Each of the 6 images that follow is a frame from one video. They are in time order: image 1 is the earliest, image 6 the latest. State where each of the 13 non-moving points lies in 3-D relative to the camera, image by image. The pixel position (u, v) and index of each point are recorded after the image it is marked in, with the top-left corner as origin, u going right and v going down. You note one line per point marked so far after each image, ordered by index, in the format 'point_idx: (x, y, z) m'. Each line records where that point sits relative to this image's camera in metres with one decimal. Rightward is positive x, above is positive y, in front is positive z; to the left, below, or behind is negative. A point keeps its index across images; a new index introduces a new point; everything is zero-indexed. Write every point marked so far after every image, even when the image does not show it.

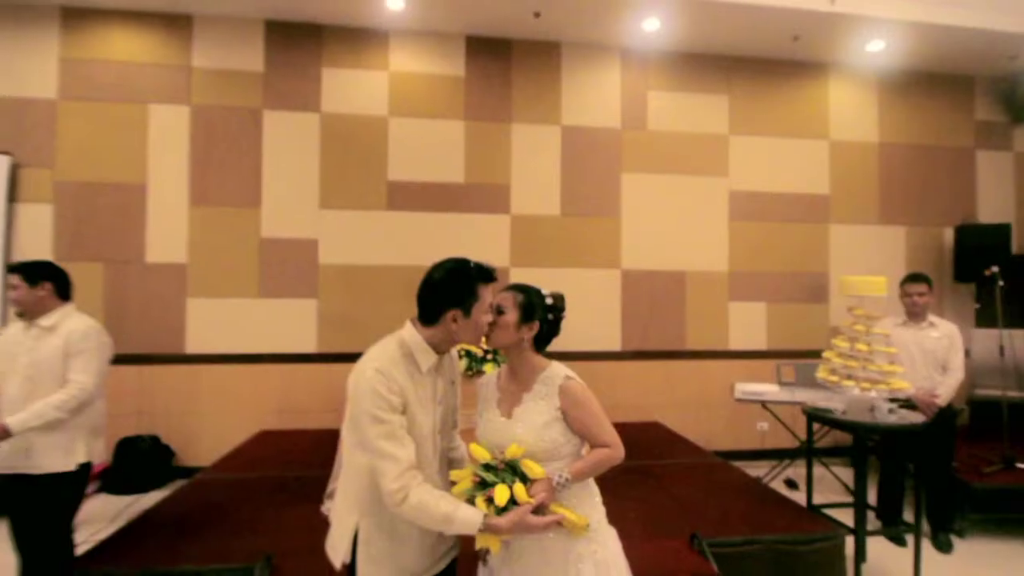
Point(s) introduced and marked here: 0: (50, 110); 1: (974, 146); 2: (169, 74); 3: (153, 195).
0: (-6.1, +2.3, +4.9) m
1: (+5.9, +1.8, +4.8) m
2: (-4.5, +2.8, +4.9) m
3: (-4.7, +1.2, +4.9) m
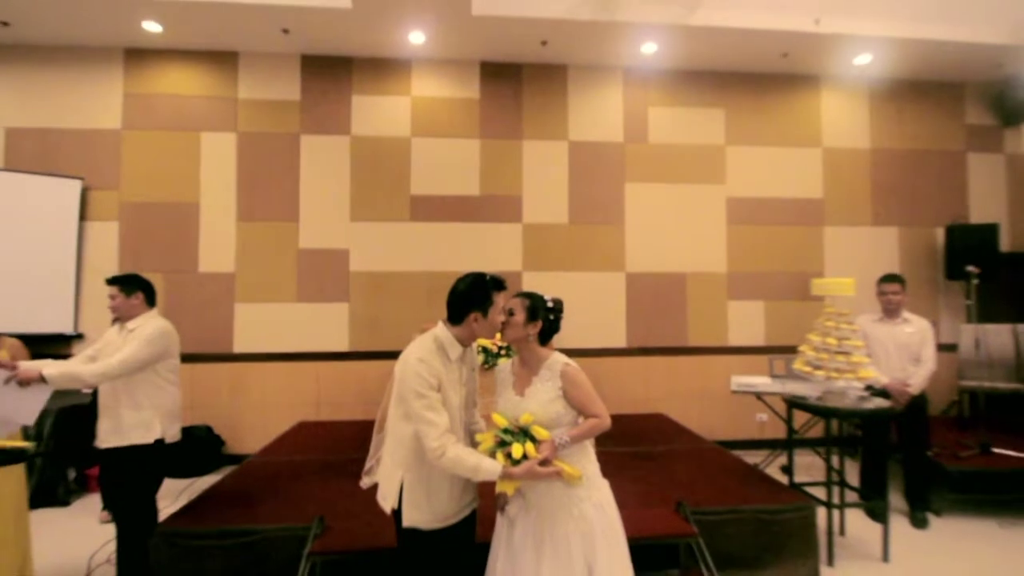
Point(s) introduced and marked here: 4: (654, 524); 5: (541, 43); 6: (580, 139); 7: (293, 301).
0: (-5.9, +2.2, +5.6) m
1: (+6.0, +1.8, +5.0) m
2: (-4.3, +2.7, +5.5) m
3: (-4.5, +1.1, +5.5) m
4: (+1.0, -1.7, +2.7) m
5: (+0.4, +3.1, +4.8) m
6: (+0.9, +2.1, +5.2) m
7: (-3.1, -0.2, +5.4) m
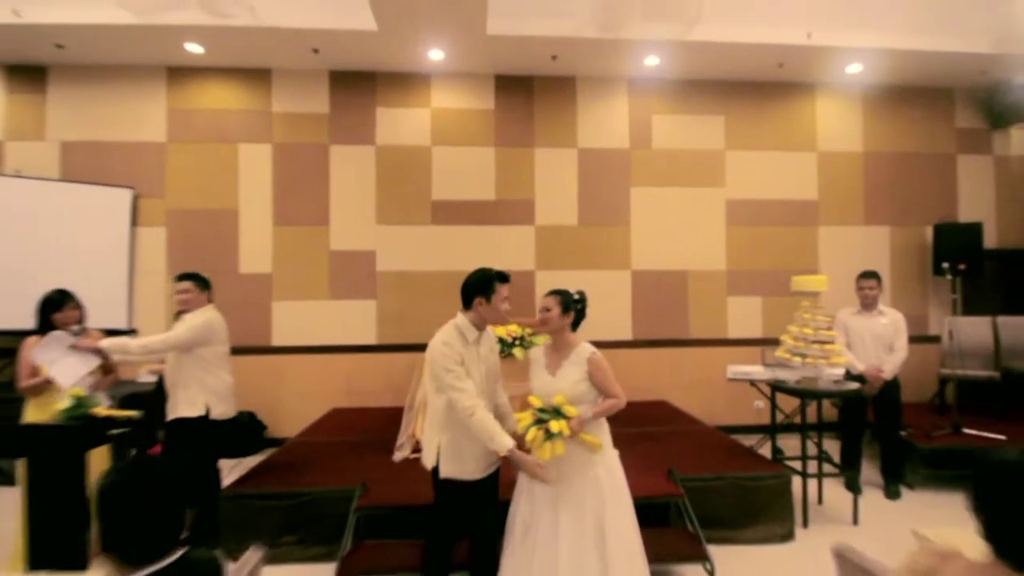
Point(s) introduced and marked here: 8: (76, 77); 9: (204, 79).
0: (-5.7, +2.2, +6.1) m
1: (+6.2, +1.9, +5.3) m
2: (-4.1, +2.7, +6.0) m
3: (-4.3, +1.1, +6.0) m
4: (+1.2, -1.7, +3.2) m
5: (+0.5, +3.2, +5.2) m
6: (+1.1, +2.1, +5.6) m
7: (-2.9, -0.2, +5.9) m
8: (-7.2, +3.5, +6.2) m
9: (-5.0, +3.4, +6.1) m
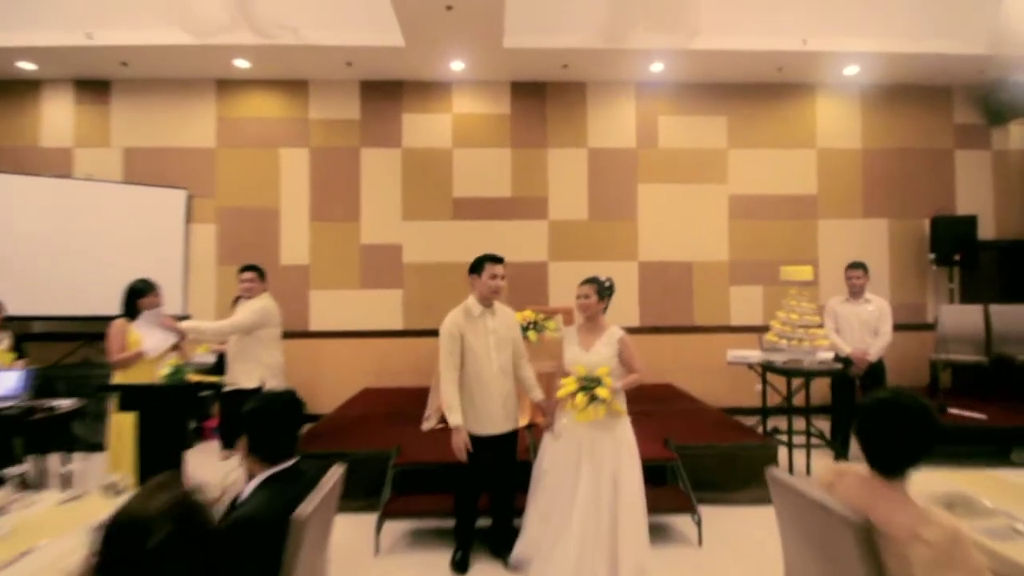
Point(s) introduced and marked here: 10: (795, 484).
0: (-5.4, +2.4, +6.8) m
1: (+6.4, +2.1, +5.5) m
2: (-3.9, +2.9, +6.6) m
3: (-4.0, +1.3, +6.7) m
4: (+1.3, -1.6, +3.7) m
5: (+0.8, +3.3, +5.6) m
6: (+1.4, +2.3, +6.0) m
7: (-2.7, 0.0, +6.5) m
8: (-6.9, +3.6, +6.9) m
9: (-4.7, +3.5, +6.7) m
10: (+1.3, -0.9, +1.8) m
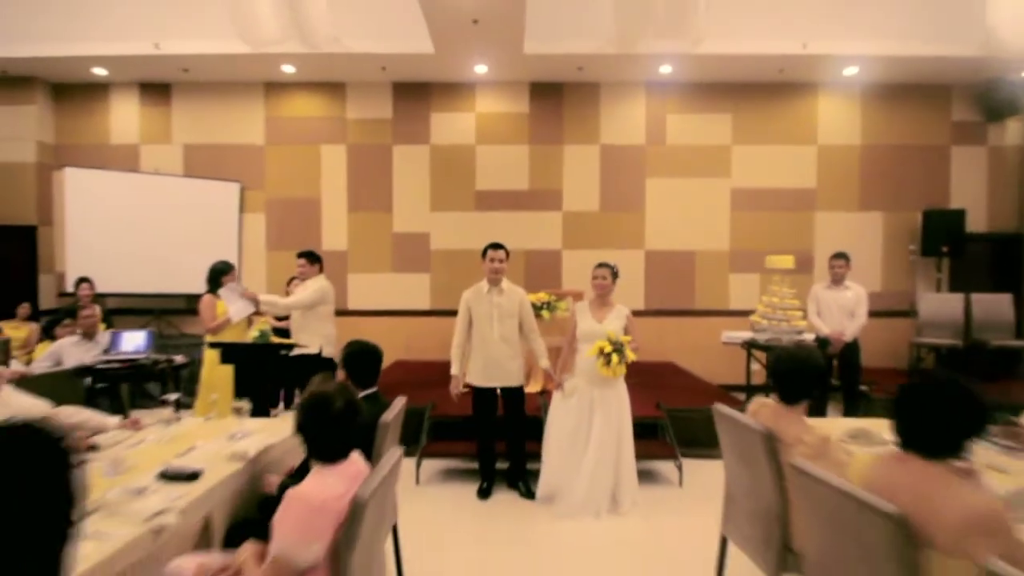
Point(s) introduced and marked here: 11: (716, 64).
0: (-5.1, +2.8, +7.6) m
1: (+6.7, +2.2, +5.7) m
2: (-3.5, +3.2, +7.3) m
3: (-3.7, +1.6, +7.4) m
4: (+1.5, -1.4, +4.3) m
5: (+1.1, +3.5, +6.1) m
6: (+1.7, +2.5, +6.5) m
7: (-2.3, +0.3, +7.3) m
8: (-6.5, +4.0, +7.7) m
9: (-4.3, +3.9, +7.4) m
10: (+1.4, -0.8, +2.4) m
11: (+3.0, +3.3, +5.5) m
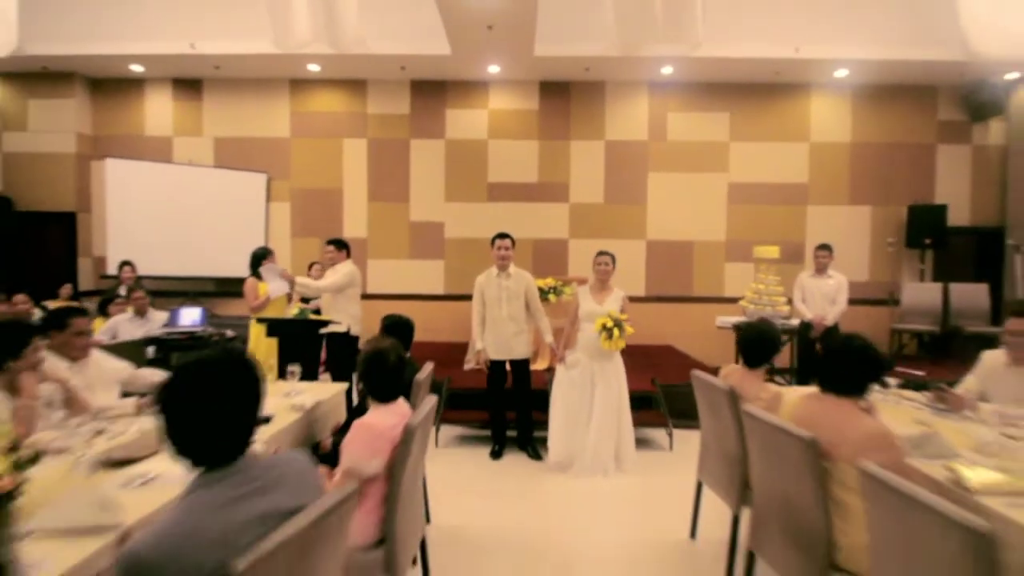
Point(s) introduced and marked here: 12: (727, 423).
0: (-4.9, +3.1, +8.1) m
1: (+6.9, +2.4, +6.1) m
2: (-3.3, +3.5, +7.8) m
3: (-3.5, +2.0, +8.0) m
4: (+1.6, -1.3, +4.8) m
5: (+1.3, +3.8, +6.5) m
6: (+1.9, +2.7, +6.9) m
7: (-2.2, +0.6, +7.8) m
8: (-6.3, +4.4, +8.2) m
9: (-4.1, +4.2, +7.9) m
10: (+1.5, -0.7, +2.9) m
11: (+3.2, +3.5, +5.9) m
12: (+1.6, -1.0, +2.7) m
